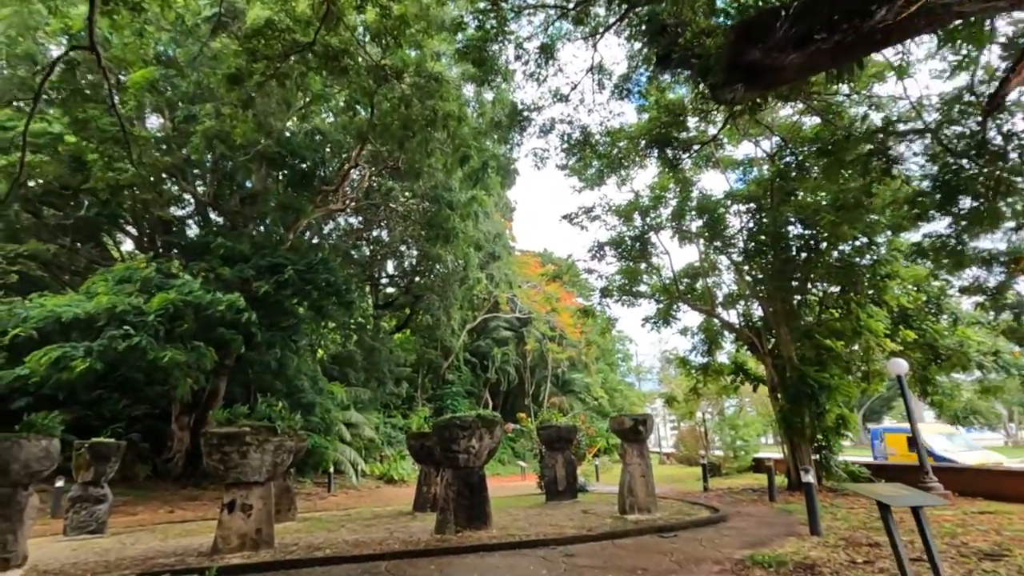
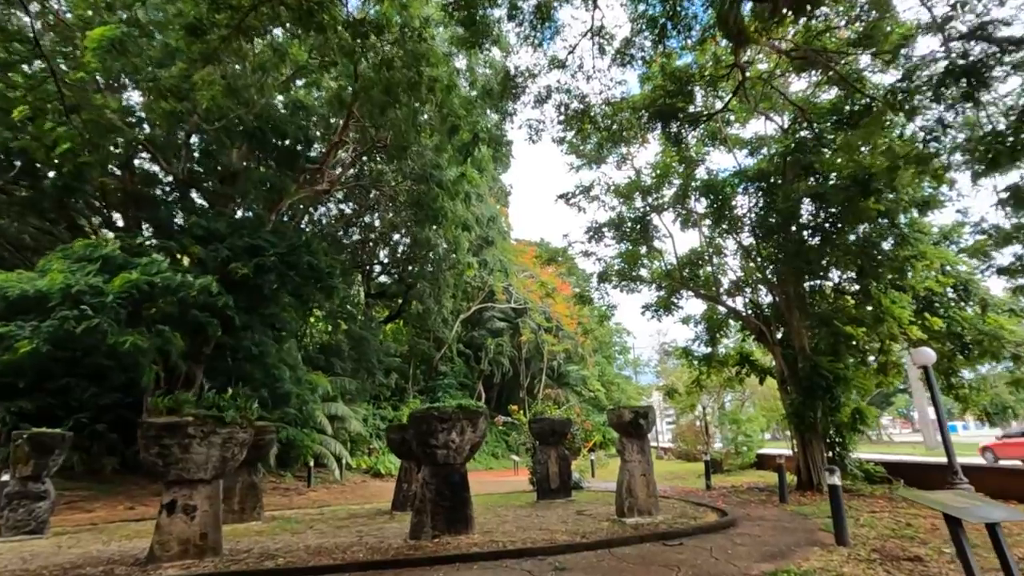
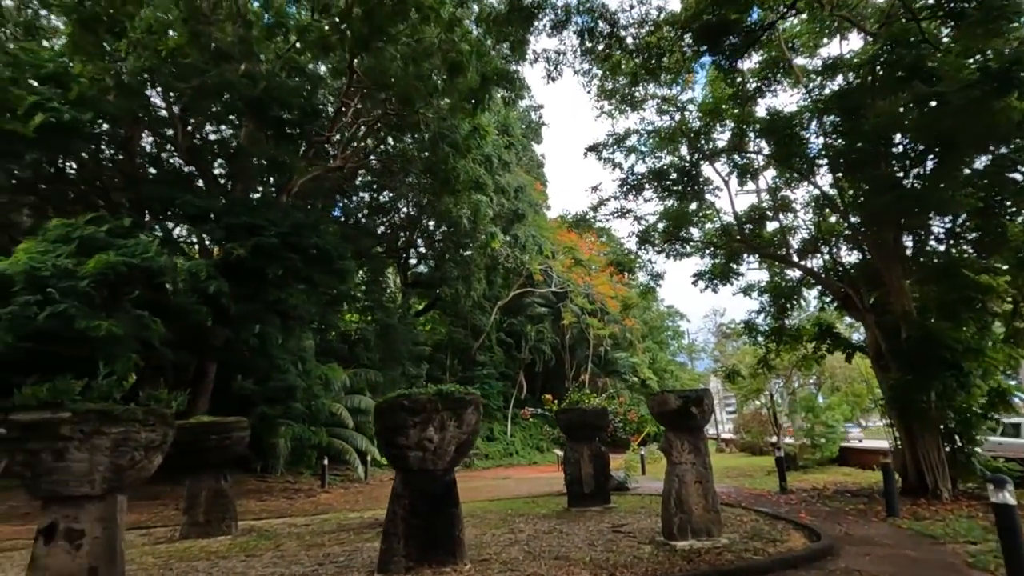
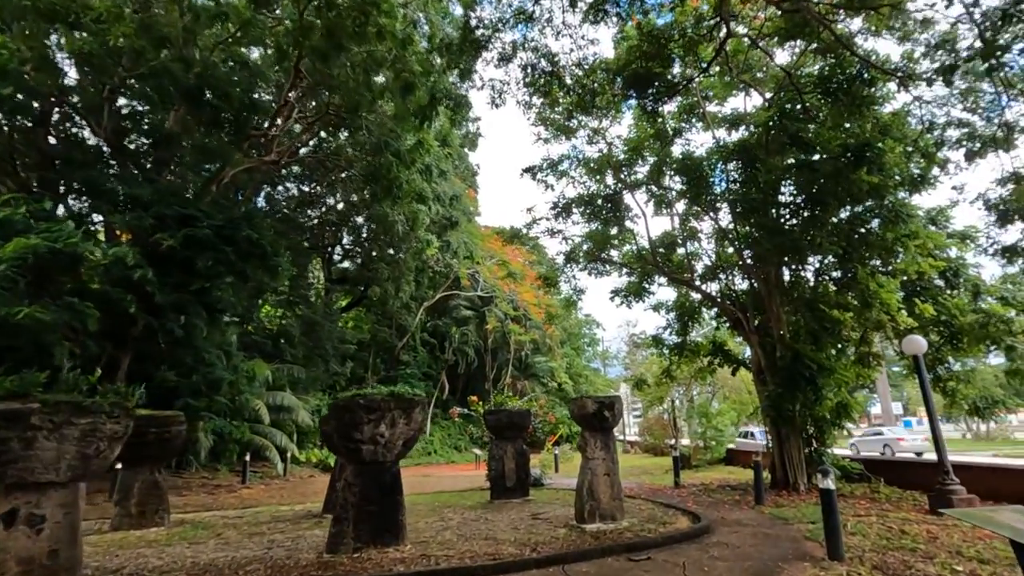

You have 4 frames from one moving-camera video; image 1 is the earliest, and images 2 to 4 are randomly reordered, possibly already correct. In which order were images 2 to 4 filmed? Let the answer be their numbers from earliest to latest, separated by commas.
2, 4, 3
